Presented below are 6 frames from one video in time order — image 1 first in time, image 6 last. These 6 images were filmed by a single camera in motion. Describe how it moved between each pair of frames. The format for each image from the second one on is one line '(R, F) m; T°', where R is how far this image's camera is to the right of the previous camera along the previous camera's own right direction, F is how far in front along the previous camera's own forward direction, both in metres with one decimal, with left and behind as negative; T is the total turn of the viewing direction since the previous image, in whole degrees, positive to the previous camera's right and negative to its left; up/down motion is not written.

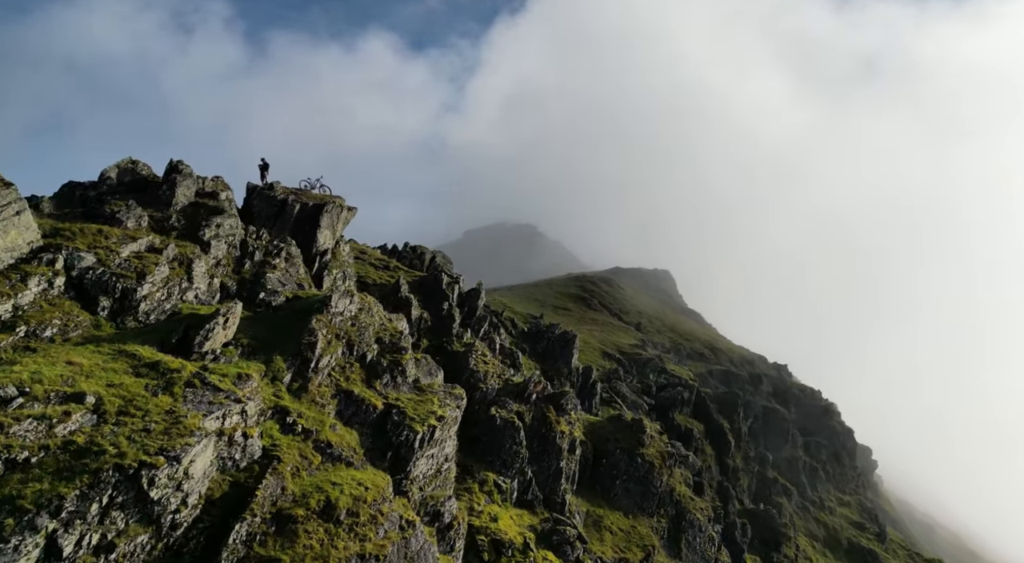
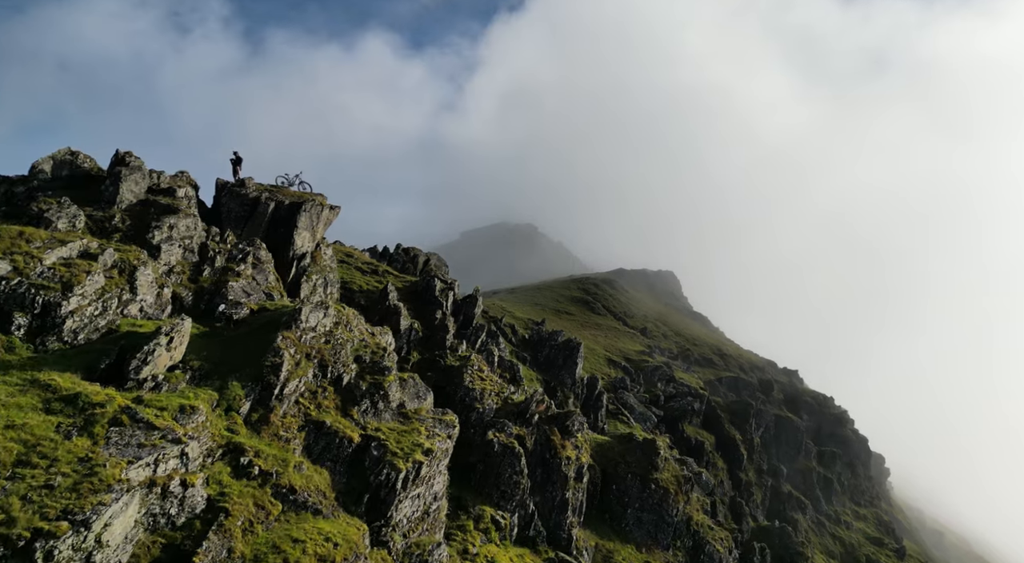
(+0.1, +10.0) m; 0°
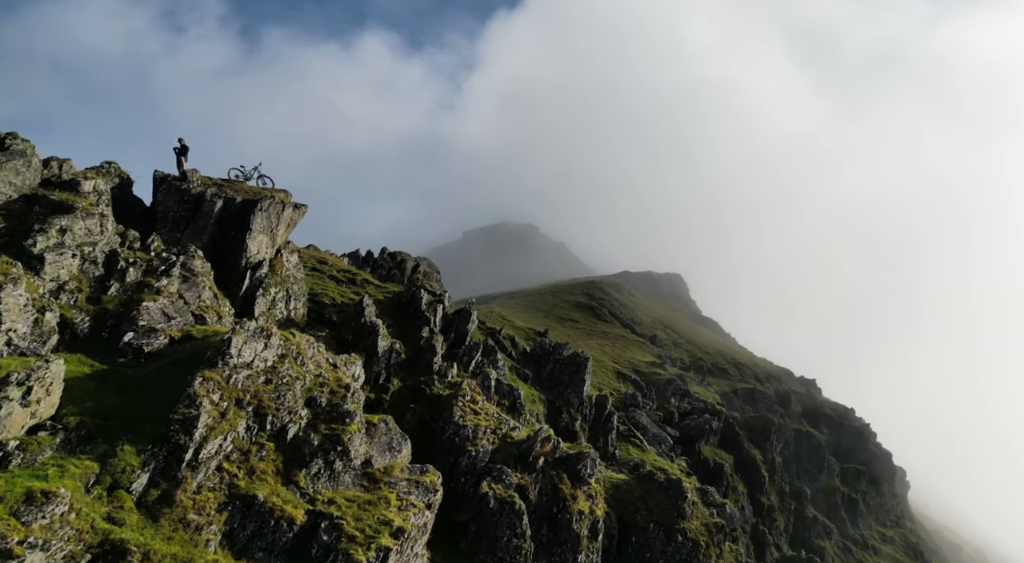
(+0.1, +15.1) m; 0°
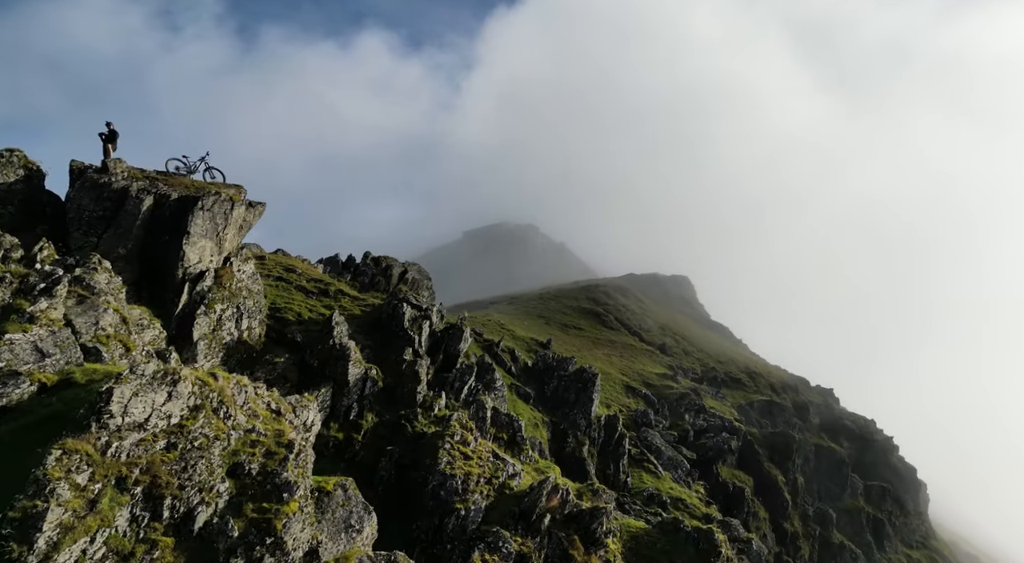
(+0.1, +13.4) m; 0°
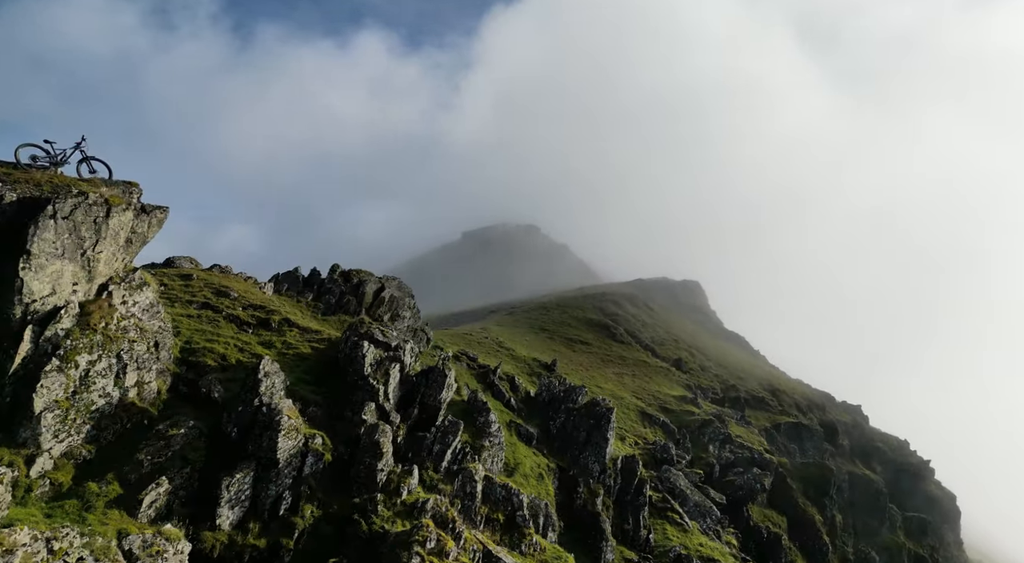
(+0.2, +18.7) m; 0°
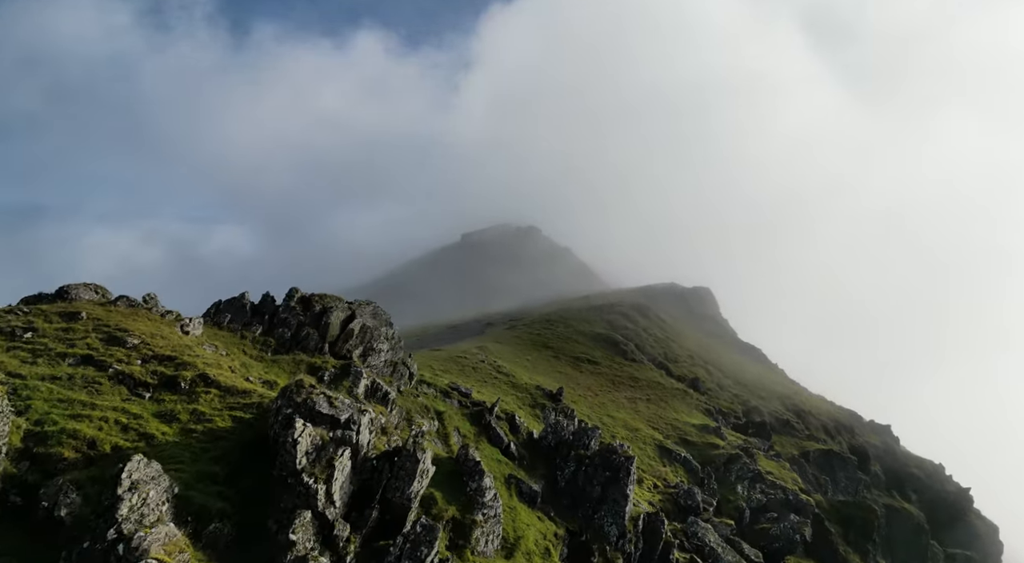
(+0.1, +16.7) m; 0°
